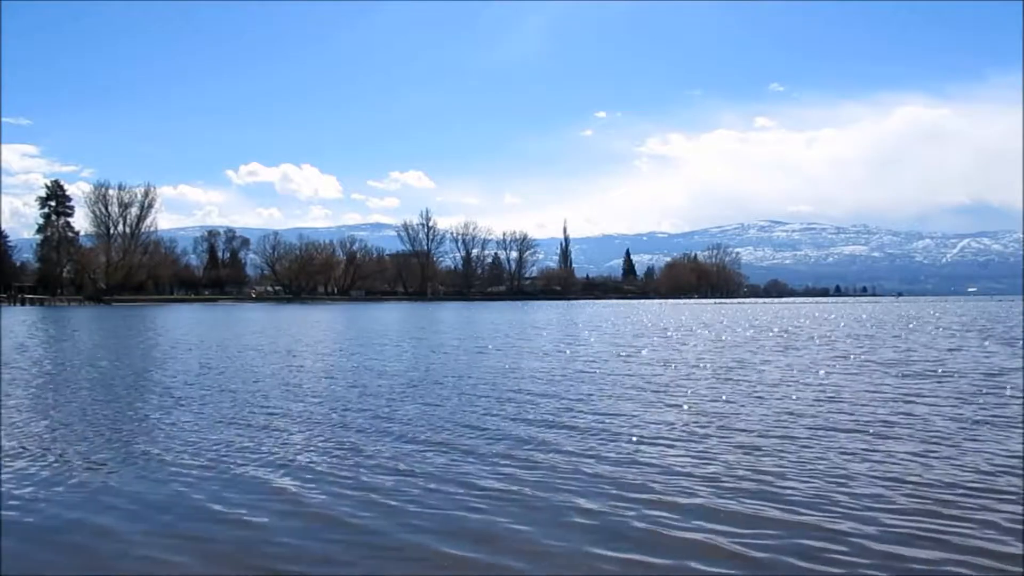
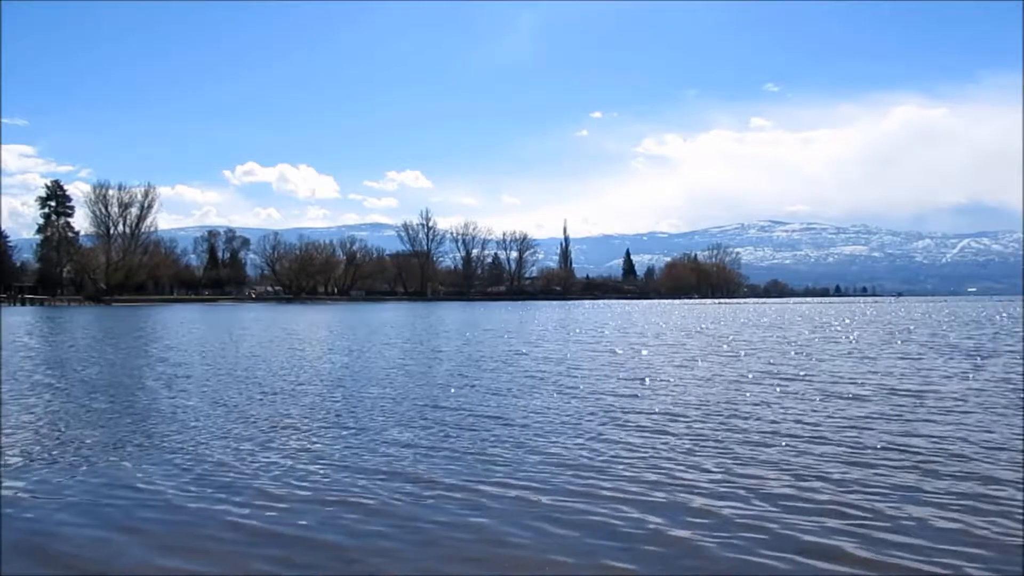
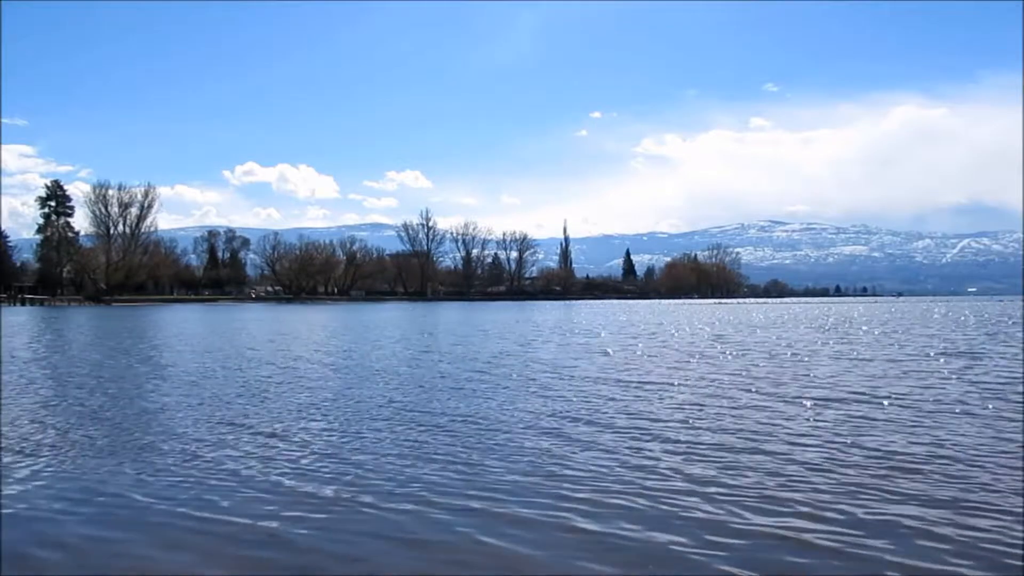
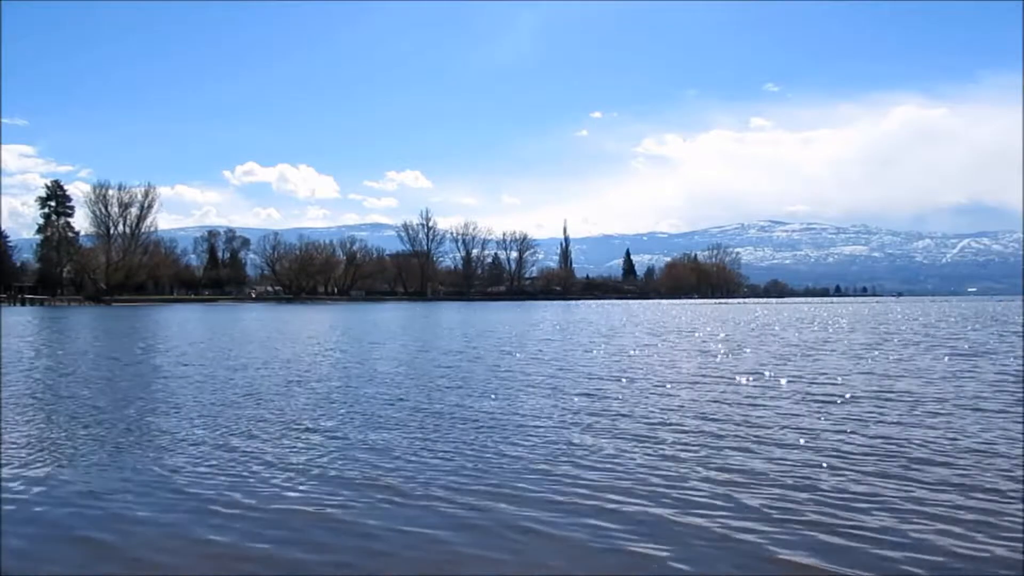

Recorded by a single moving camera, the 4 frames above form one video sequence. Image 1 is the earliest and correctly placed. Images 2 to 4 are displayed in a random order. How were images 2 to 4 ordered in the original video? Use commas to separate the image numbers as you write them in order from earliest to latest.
2, 4, 3
